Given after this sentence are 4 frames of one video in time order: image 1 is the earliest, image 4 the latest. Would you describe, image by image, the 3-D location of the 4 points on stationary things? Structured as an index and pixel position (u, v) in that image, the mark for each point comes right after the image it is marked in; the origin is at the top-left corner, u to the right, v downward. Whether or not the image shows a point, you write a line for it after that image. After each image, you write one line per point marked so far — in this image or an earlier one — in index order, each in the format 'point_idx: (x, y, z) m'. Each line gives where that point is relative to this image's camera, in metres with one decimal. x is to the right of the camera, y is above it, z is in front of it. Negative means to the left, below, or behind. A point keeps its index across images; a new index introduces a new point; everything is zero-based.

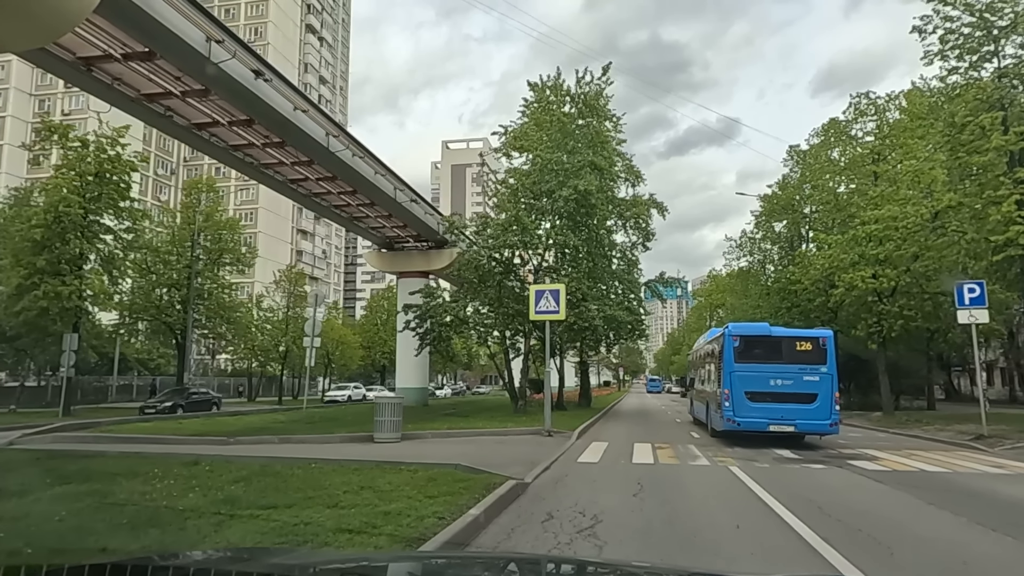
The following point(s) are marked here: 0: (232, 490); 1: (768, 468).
0: (-2.9, -2.1, +7.6) m
1: (+4.4, -3.1, +12.7) m
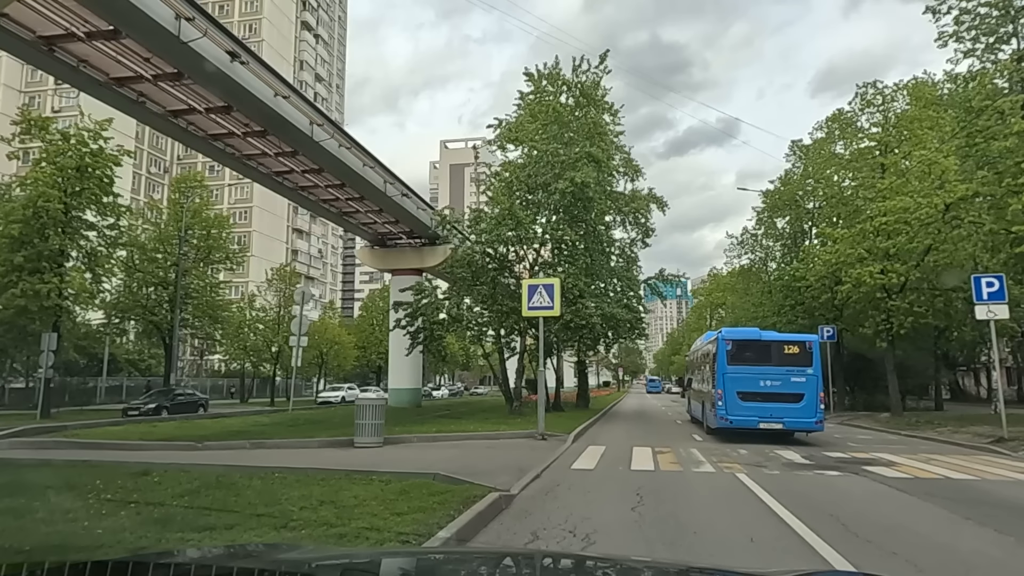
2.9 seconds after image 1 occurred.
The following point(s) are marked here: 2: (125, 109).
0: (-3.0, -2.0, +6.6) m
1: (+4.2, -2.9, +11.8) m
2: (-9.0, +4.2, +17.5) m
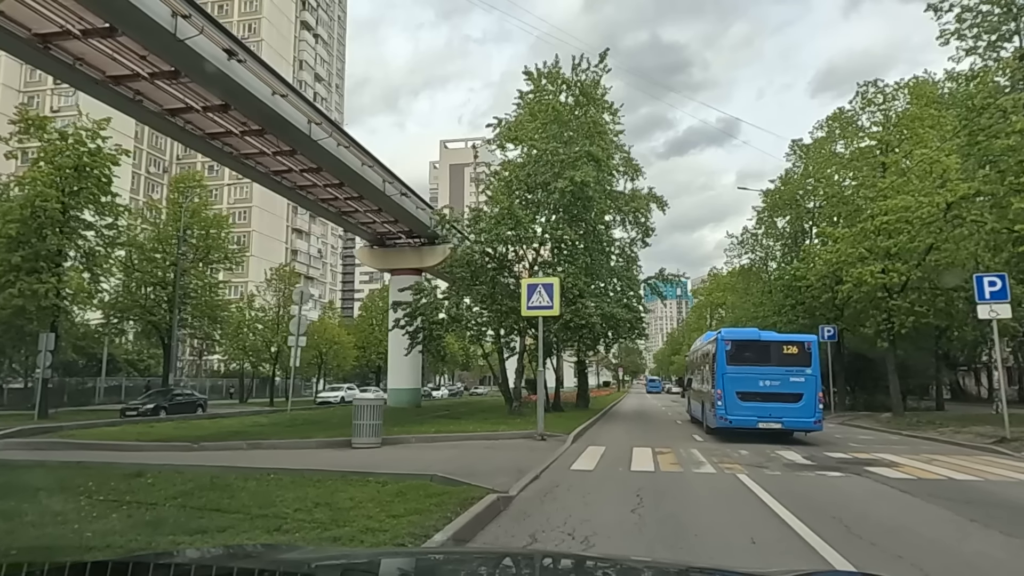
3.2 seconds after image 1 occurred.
0: (-3.1, -1.9, +6.5) m
1: (+4.2, -2.9, +11.7) m
2: (-9.1, +4.2, +17.3) m
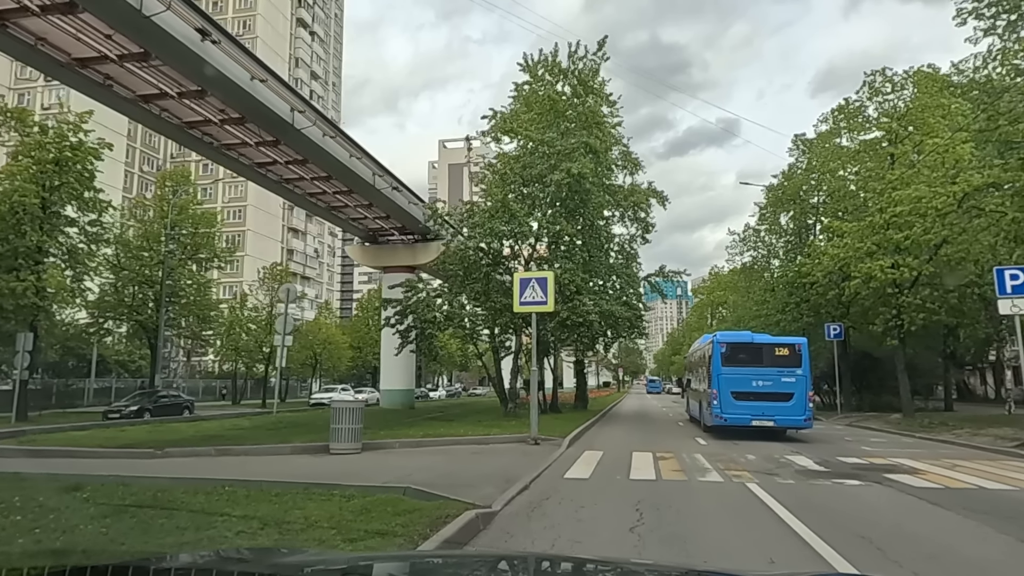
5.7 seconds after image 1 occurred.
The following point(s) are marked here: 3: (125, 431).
0: (-3.2, -1.8, +5.6) m
1: (+4.0, -2.8, +10.7) m
2: (-9.2, +4.3, +16.4) m
3: (-9.4, -3.5, +18.2) m
